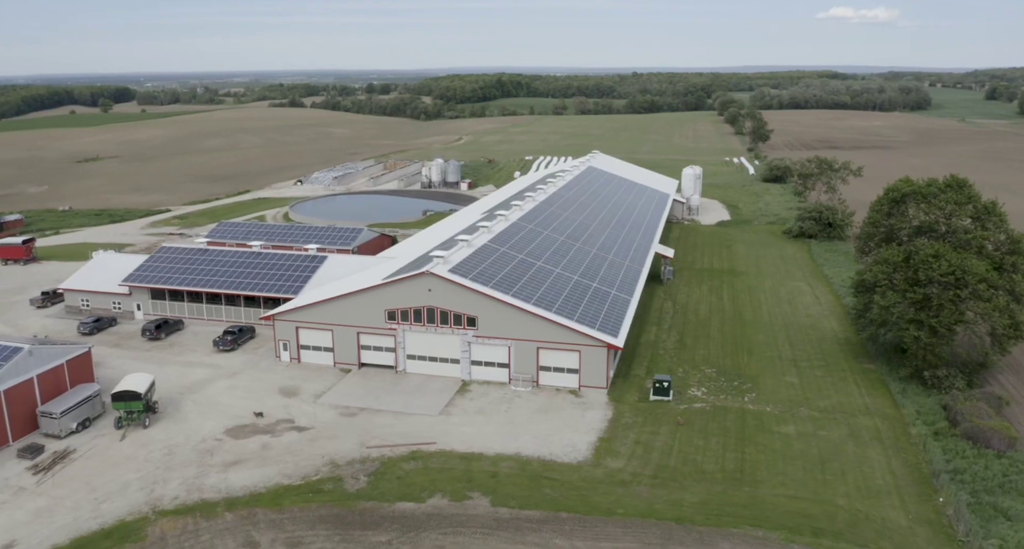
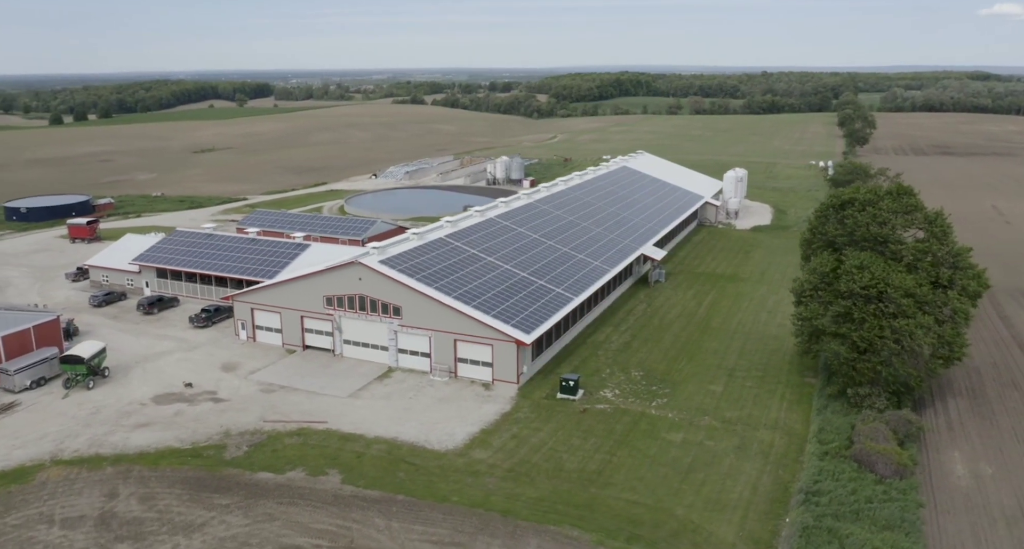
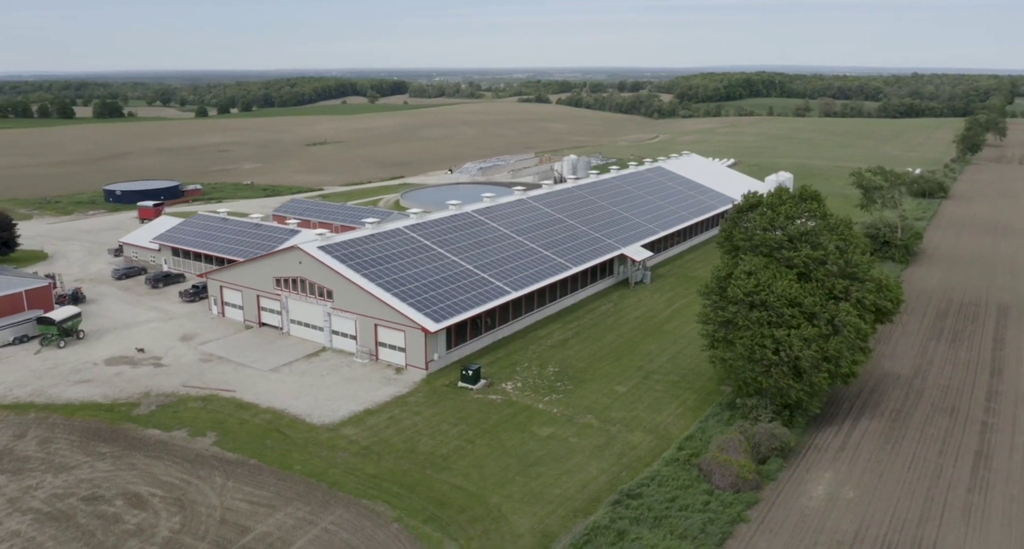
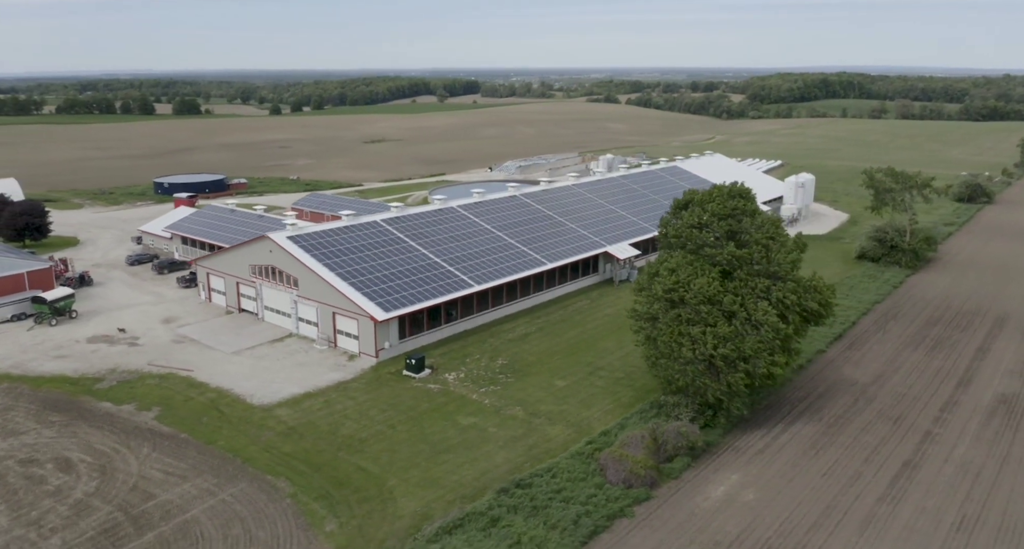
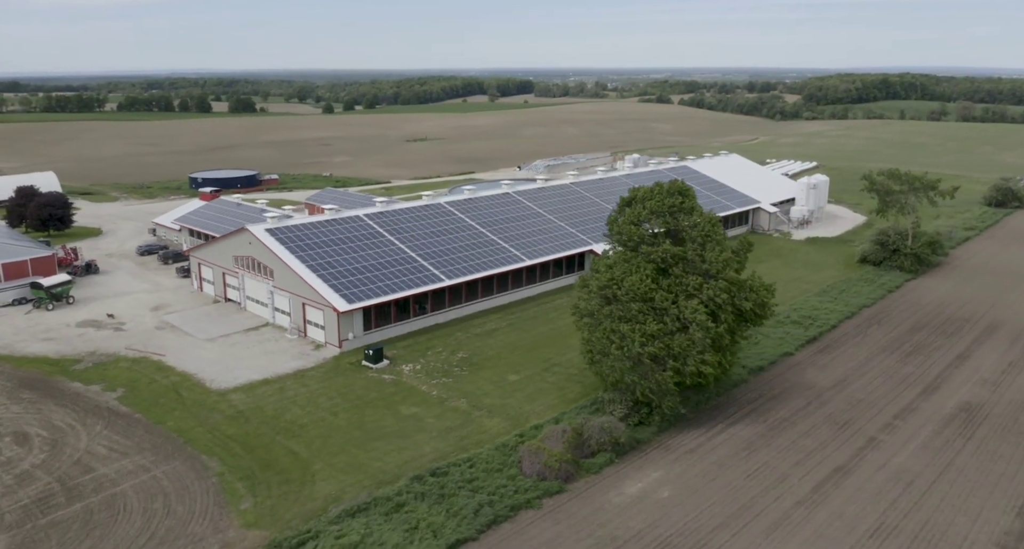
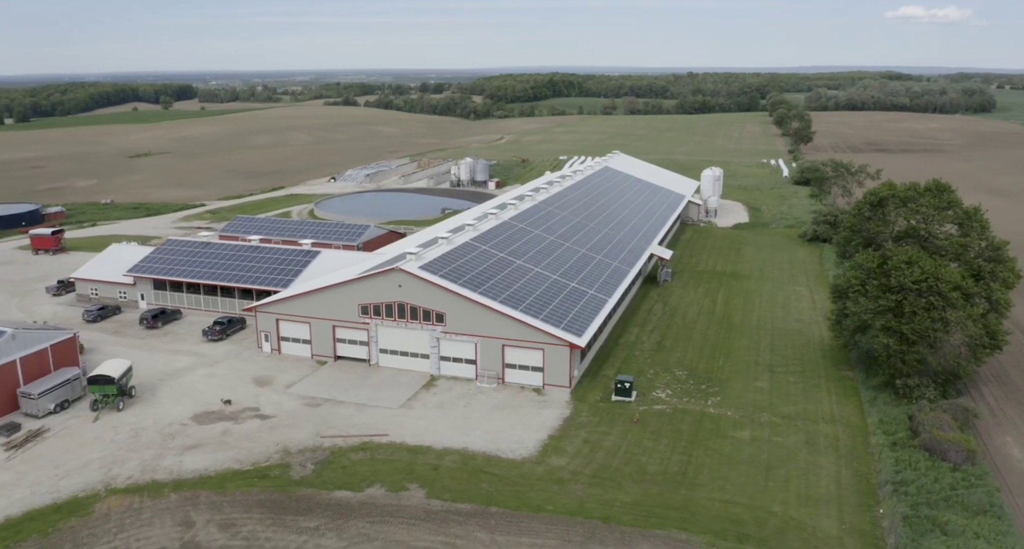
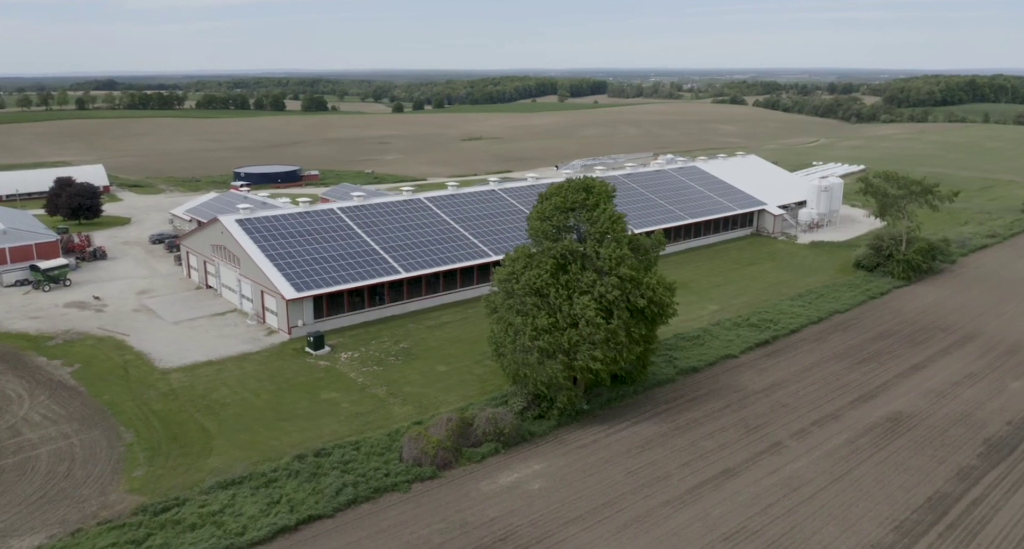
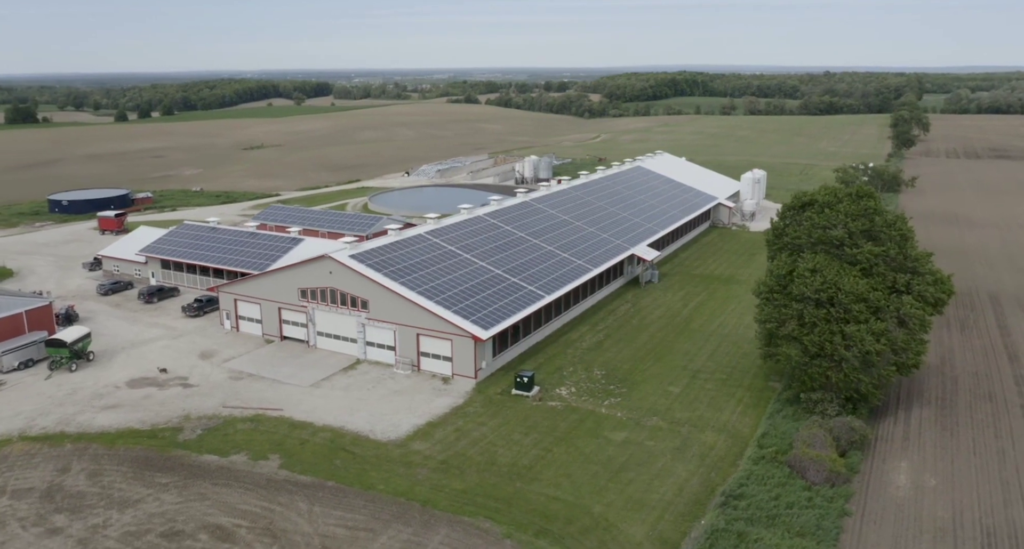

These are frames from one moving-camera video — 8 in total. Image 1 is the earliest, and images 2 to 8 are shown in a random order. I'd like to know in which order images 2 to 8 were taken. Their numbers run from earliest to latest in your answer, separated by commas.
6, 2, 8, 3, 4, 5, 7
